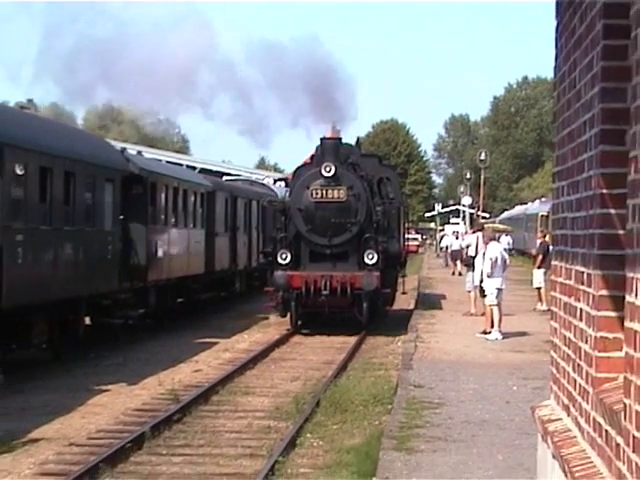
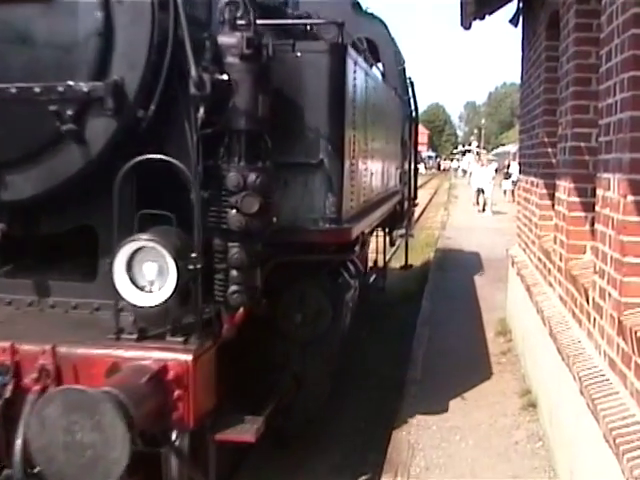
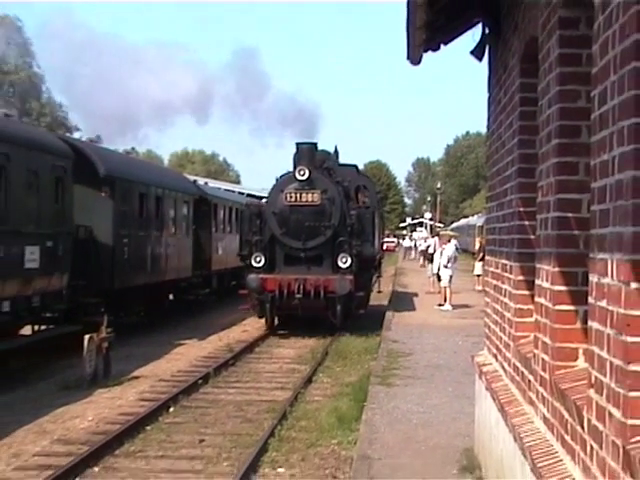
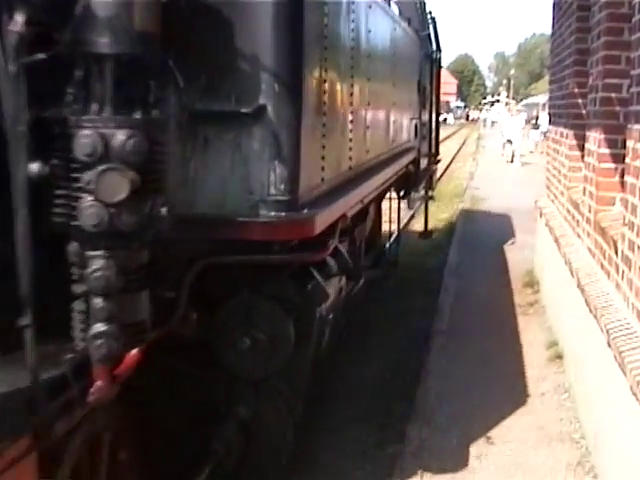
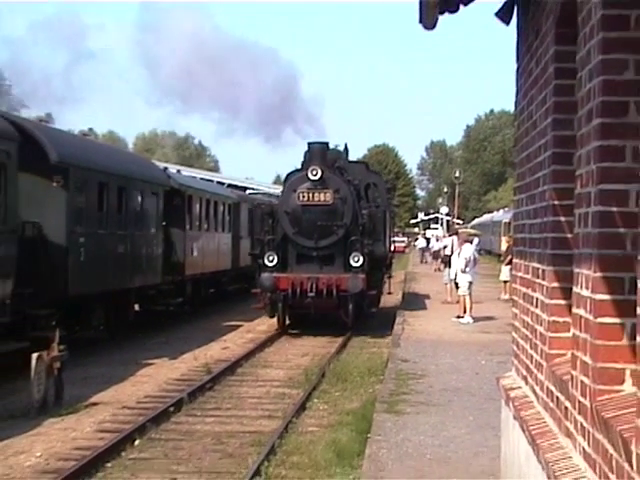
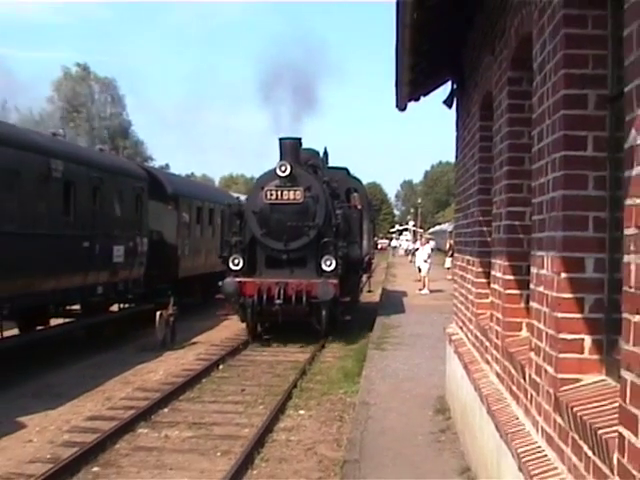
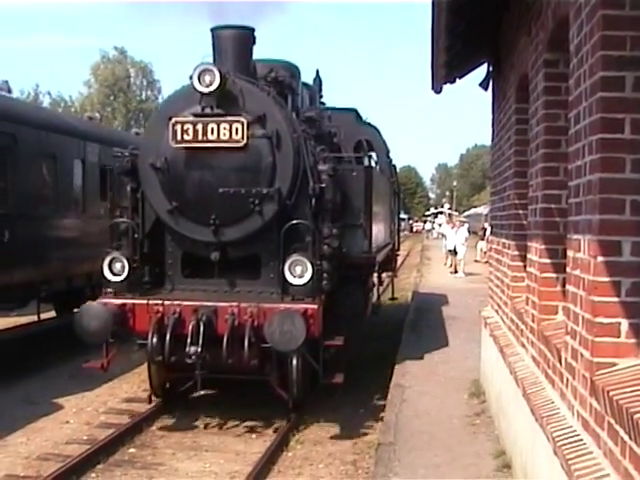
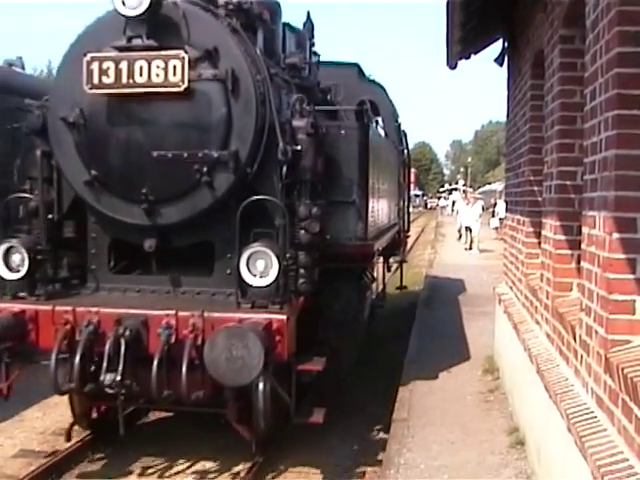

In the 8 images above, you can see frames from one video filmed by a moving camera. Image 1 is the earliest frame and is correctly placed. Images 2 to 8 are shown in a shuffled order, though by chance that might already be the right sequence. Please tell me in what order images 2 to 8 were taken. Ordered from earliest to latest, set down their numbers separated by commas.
5, 3, 6, 7, 8, 2, 4
